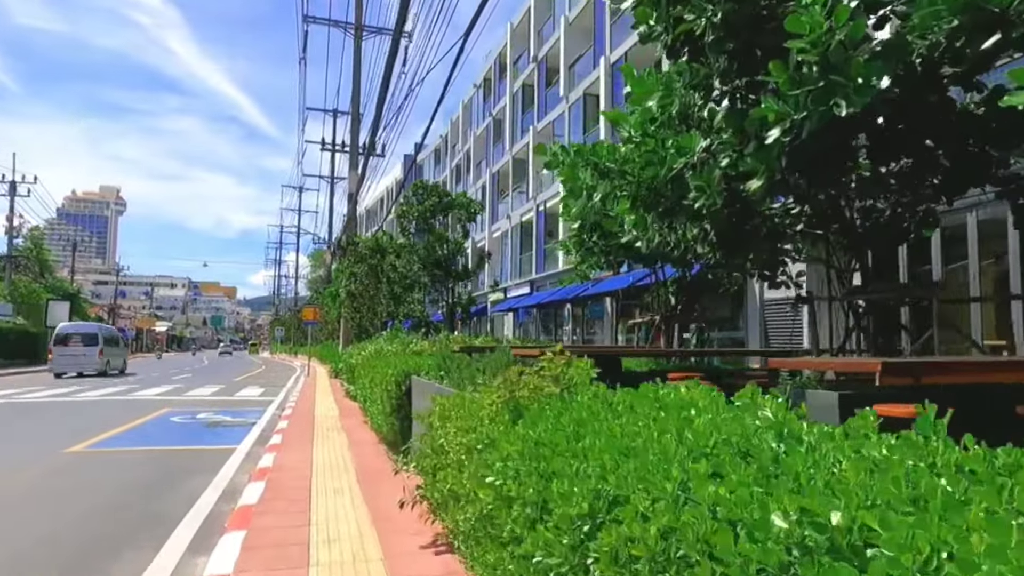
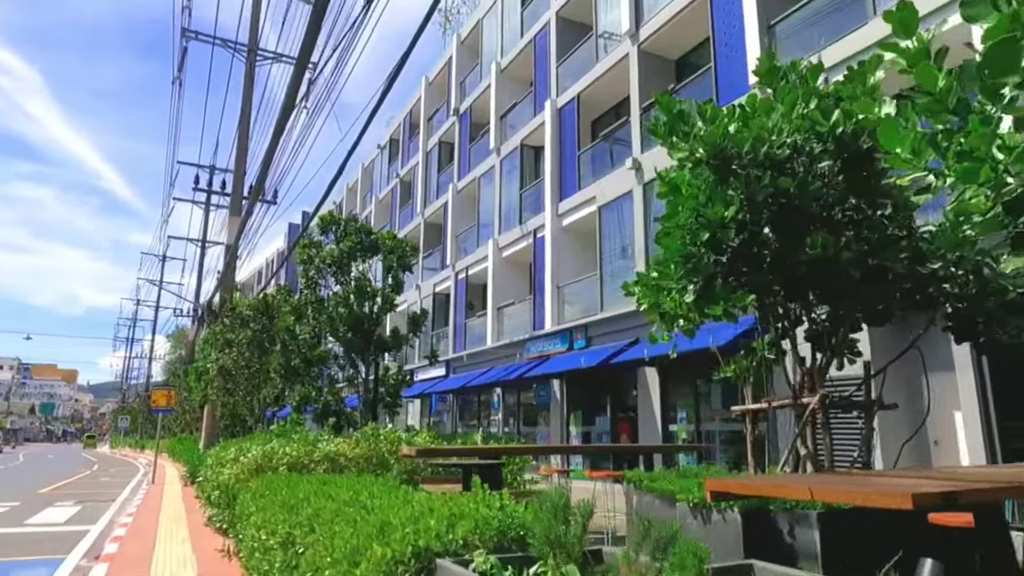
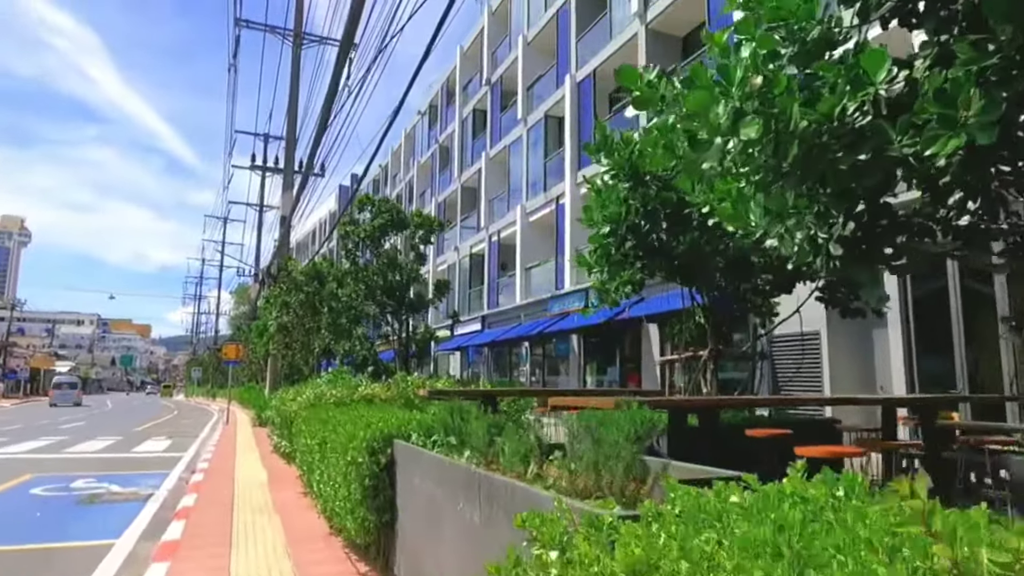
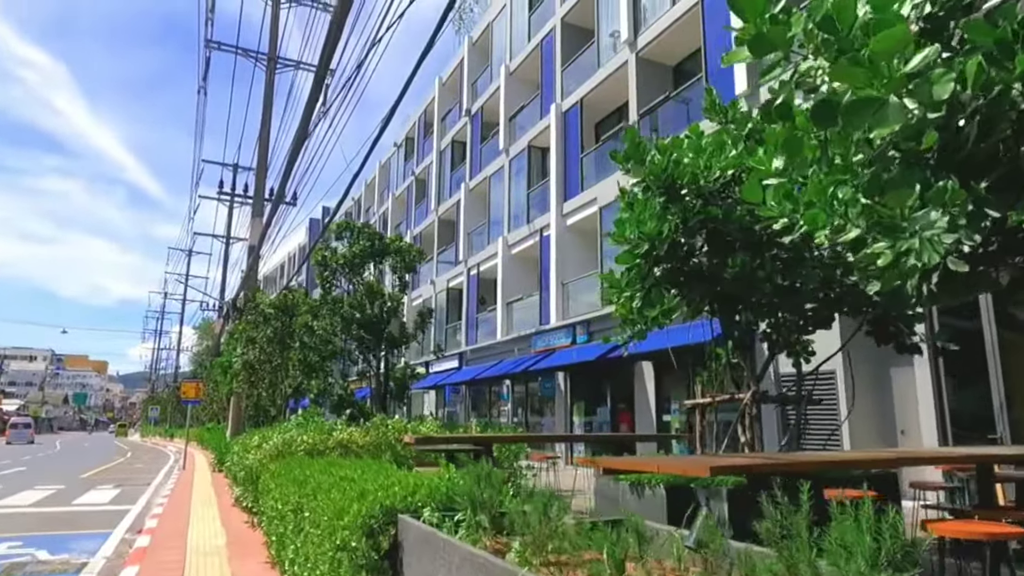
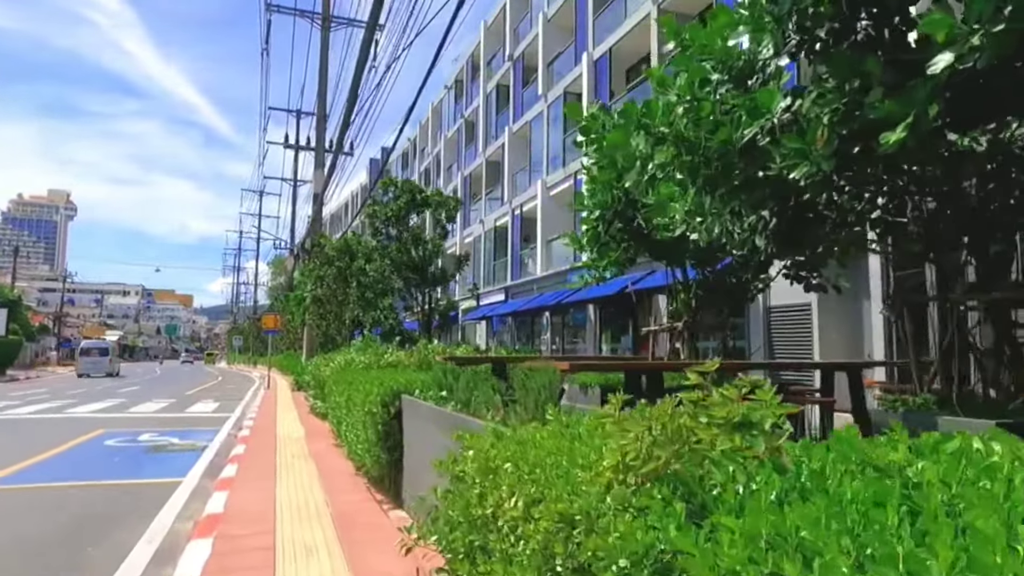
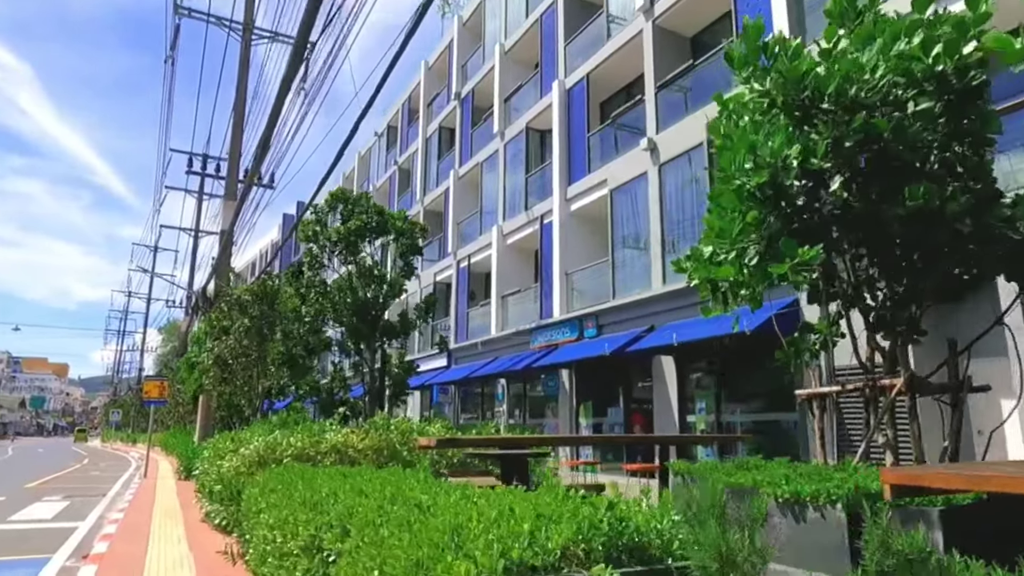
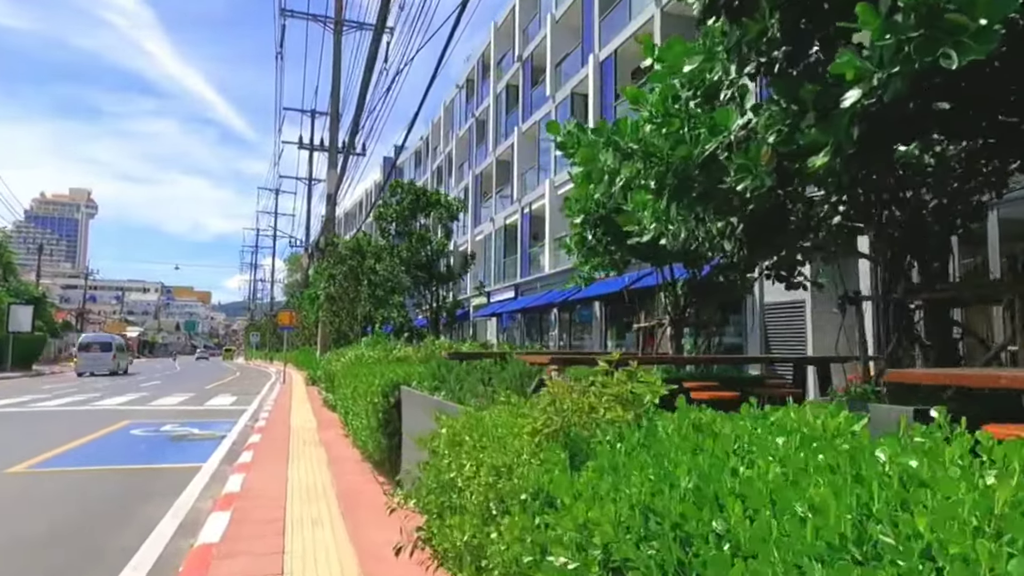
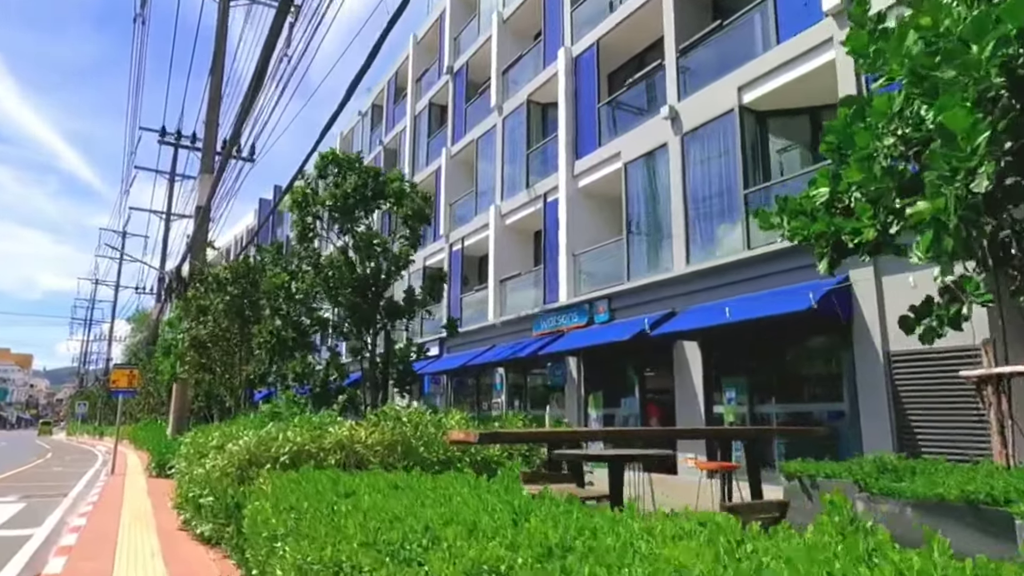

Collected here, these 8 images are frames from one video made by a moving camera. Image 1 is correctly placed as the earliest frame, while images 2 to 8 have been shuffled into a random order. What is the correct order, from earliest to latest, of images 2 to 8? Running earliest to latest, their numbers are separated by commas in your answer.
7, 5, 3, 4, 2, 6, 8
